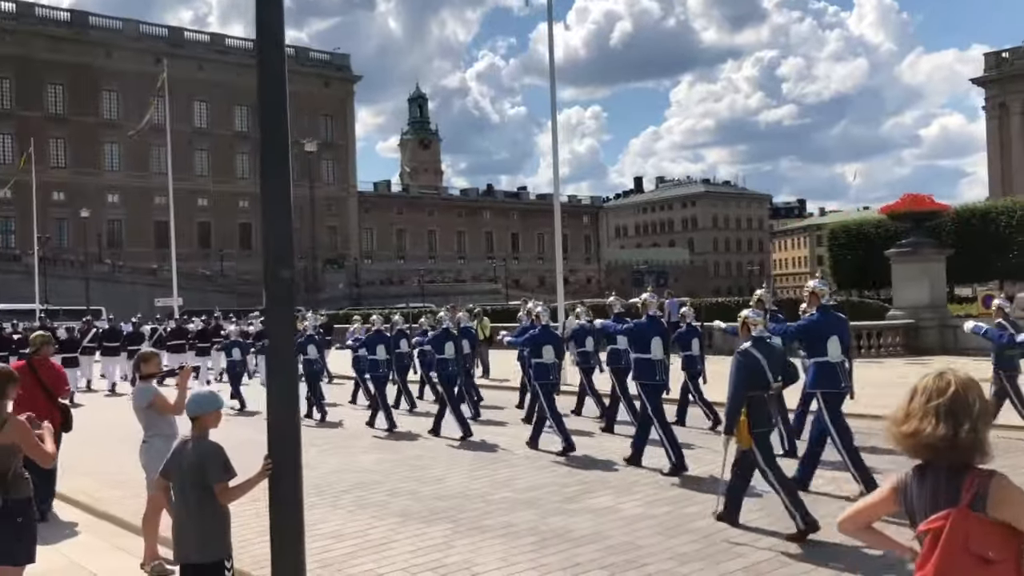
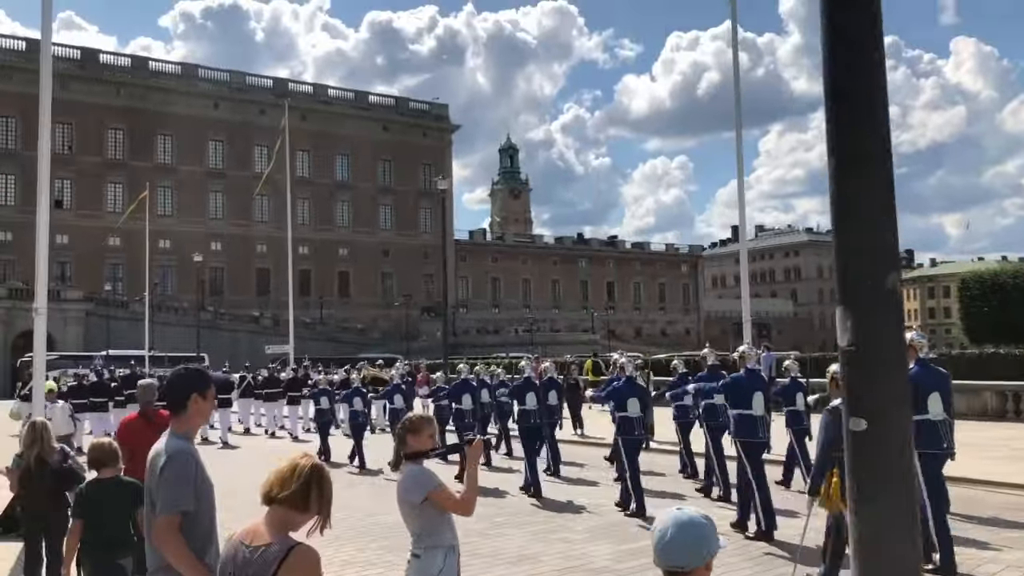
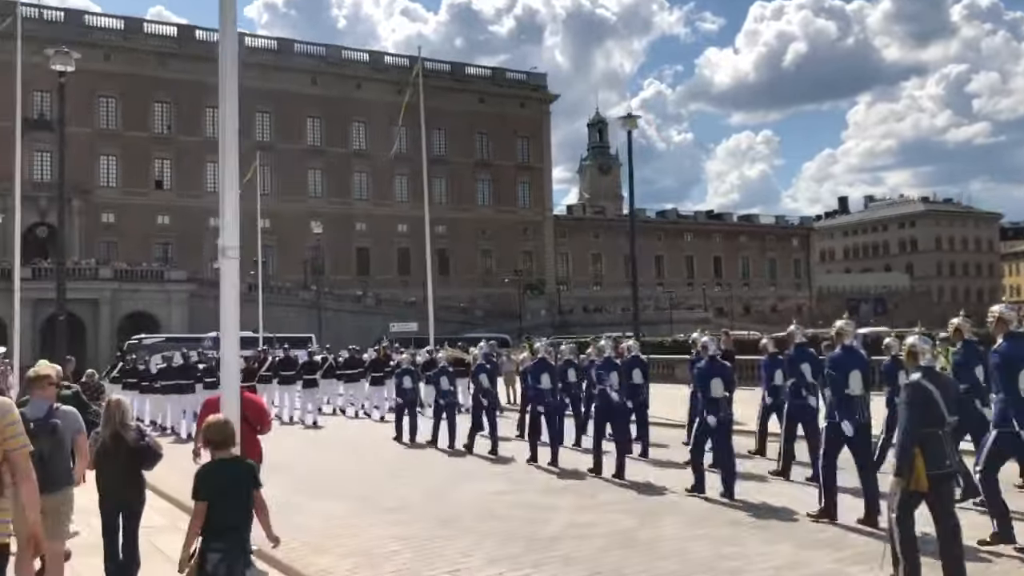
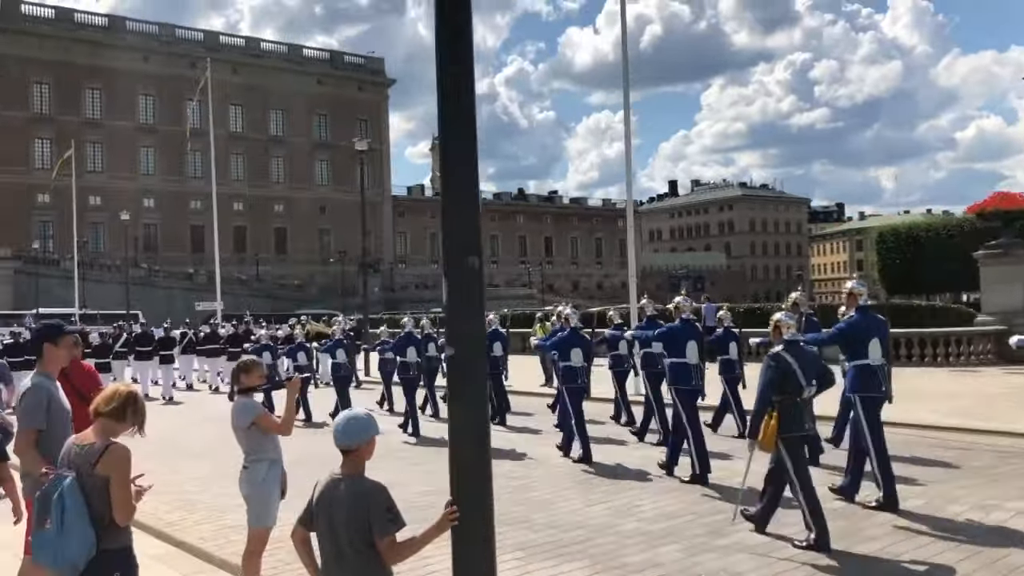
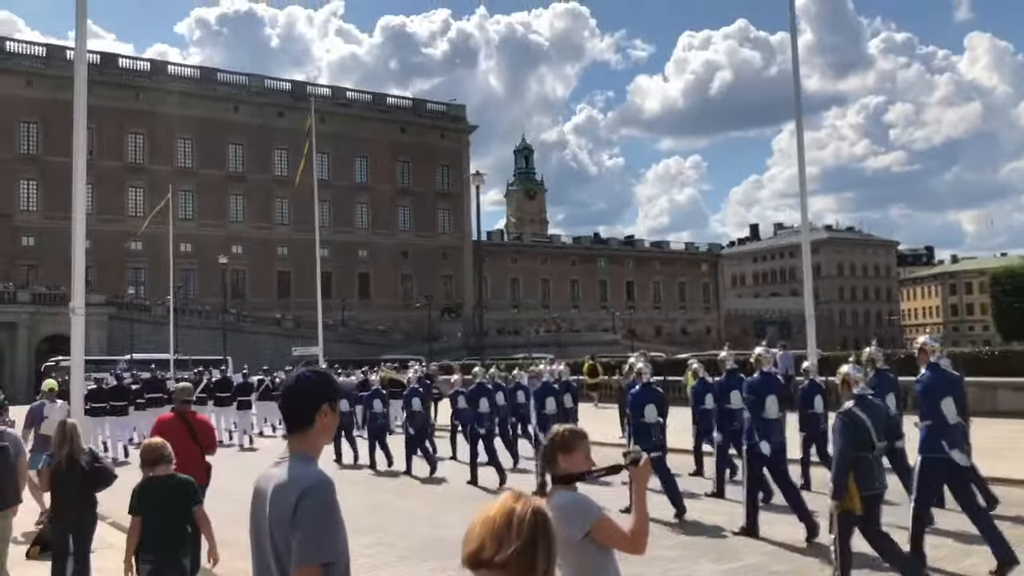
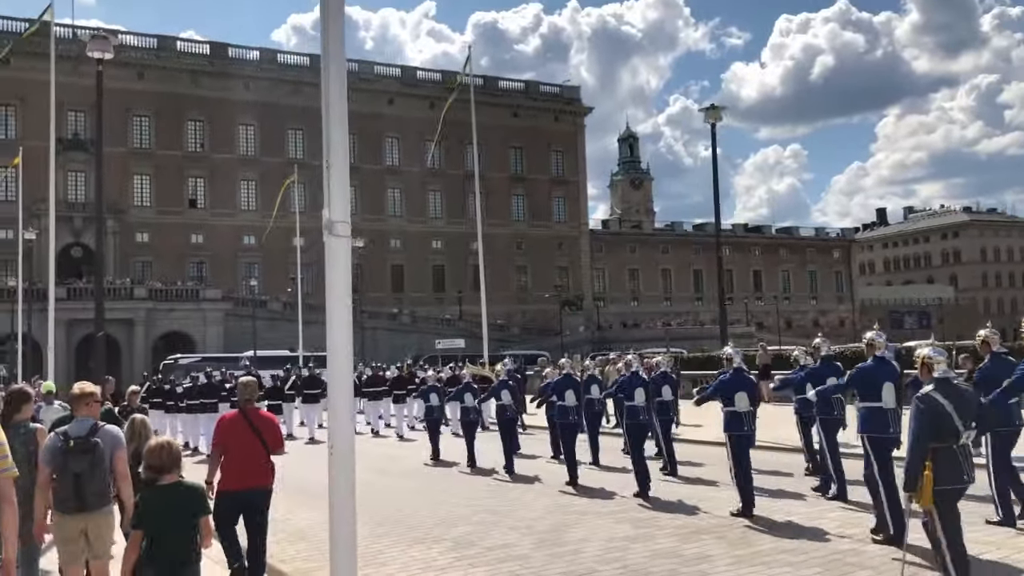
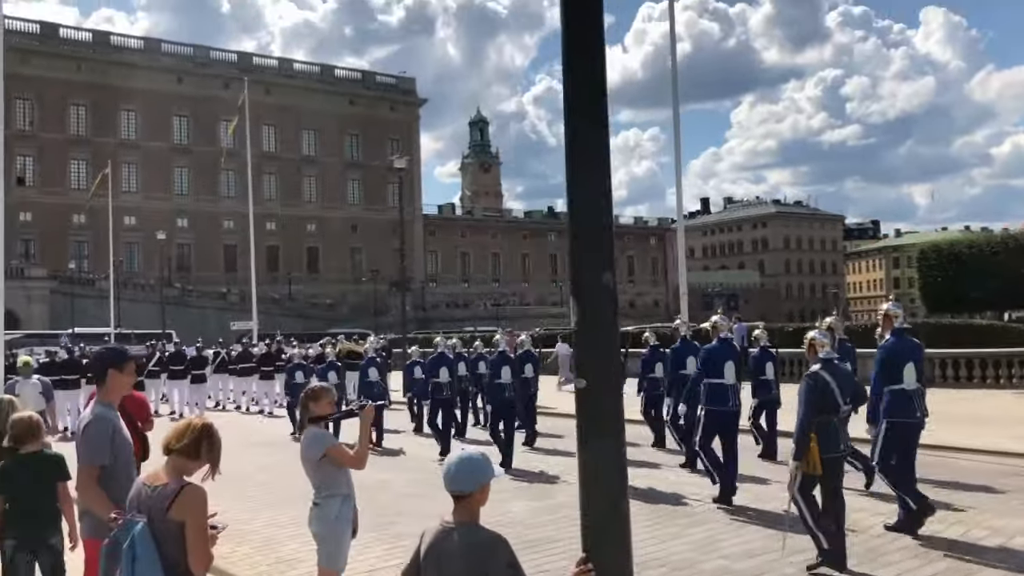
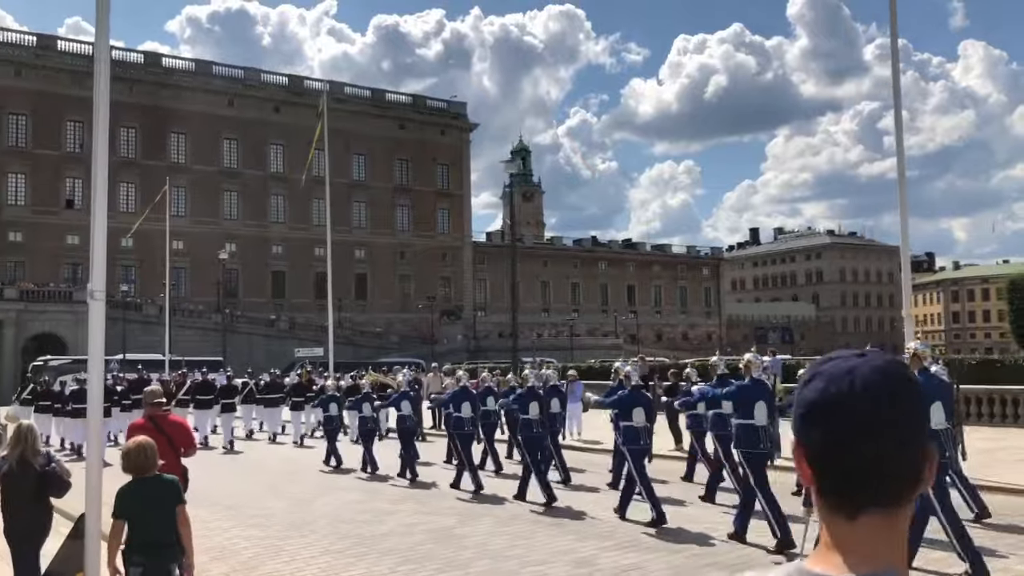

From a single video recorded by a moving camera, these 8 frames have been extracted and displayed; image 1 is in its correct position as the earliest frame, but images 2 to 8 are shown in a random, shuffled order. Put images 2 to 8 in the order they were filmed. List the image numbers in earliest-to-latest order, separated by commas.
4, 7, 2, 5, 8, 3, 6
